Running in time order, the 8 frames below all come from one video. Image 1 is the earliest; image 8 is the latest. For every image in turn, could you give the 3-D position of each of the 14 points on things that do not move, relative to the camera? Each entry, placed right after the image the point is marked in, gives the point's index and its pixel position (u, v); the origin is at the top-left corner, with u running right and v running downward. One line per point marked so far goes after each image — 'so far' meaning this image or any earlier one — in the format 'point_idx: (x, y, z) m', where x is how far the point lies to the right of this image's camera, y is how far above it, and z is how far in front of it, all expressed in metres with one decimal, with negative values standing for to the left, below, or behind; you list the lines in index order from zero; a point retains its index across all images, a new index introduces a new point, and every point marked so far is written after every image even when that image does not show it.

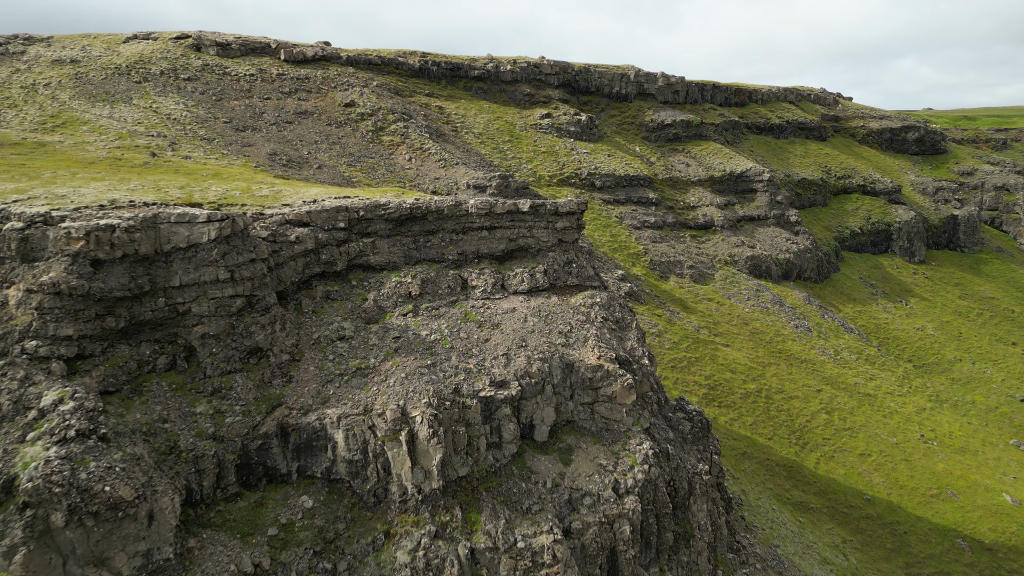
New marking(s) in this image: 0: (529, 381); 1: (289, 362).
0: (+0.5, -2.7, +19.9) m
1: (-6.1, -2.1, +19.1) m
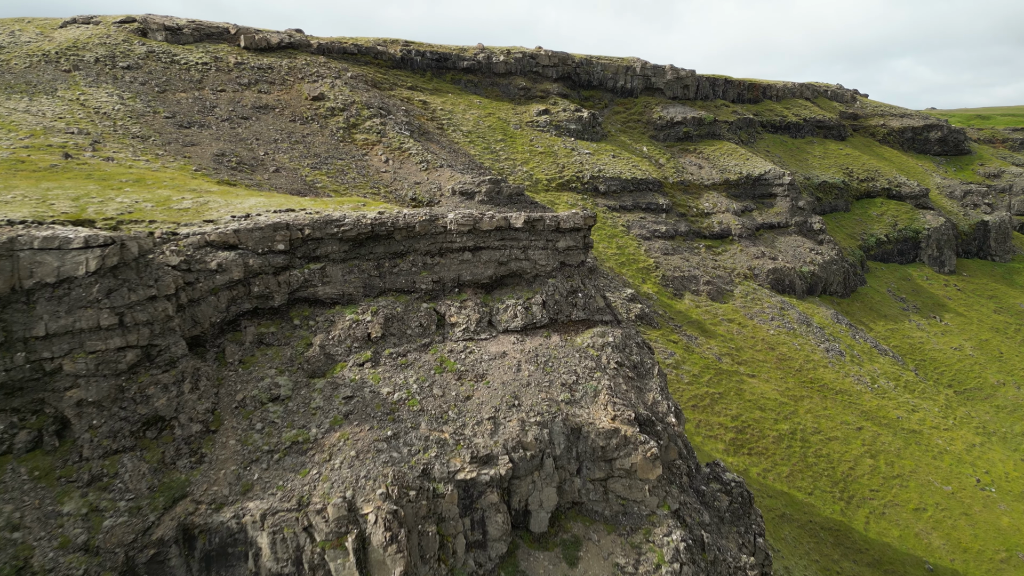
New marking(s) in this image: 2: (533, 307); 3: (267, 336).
0: (+0.2, -3.6, +15.1) m
1: (-6.4, -3.0, +14.2) m
2: (+0.6, -0.5, +18.4) m
3: (-5.7, -1.1, +16.2) m
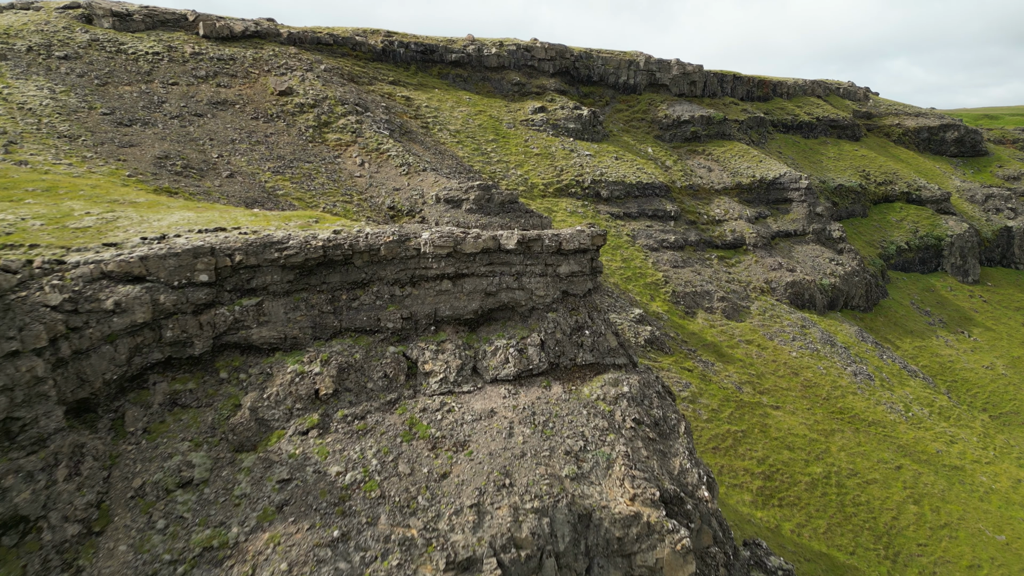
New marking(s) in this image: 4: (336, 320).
0: (+0.1, -4.4, +11.4) m
1: (-6.6, -3.8, +10.5) m
2: (+0.4, -1.3, +14.7) m
3: (-5.9, -1.9, +12.4) m
4: (-3.5, -0.6, +13.9) m
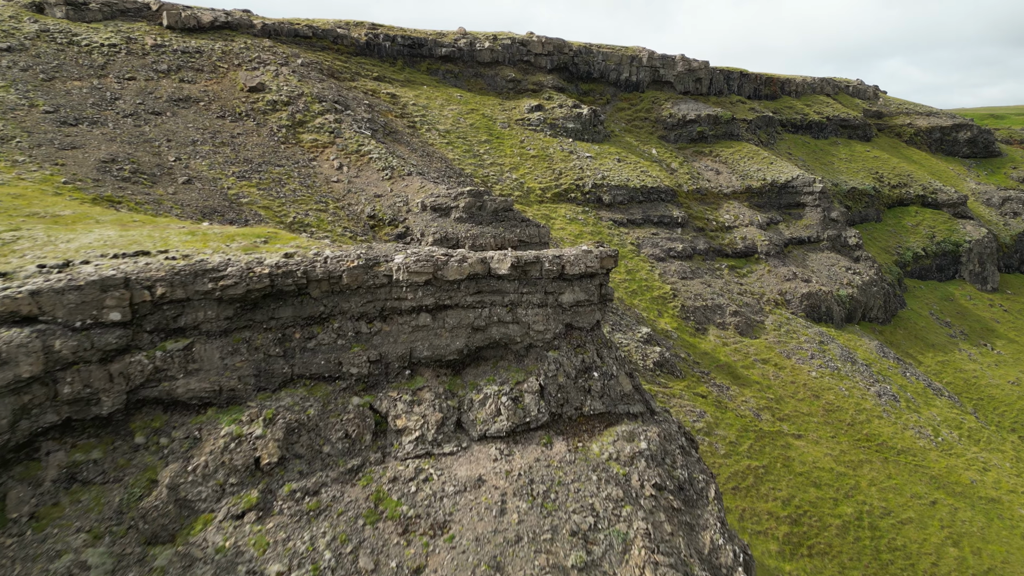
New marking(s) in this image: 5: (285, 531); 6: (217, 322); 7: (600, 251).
0: (0.0, -5.0, +8.7) m
1: (-6.7, -4.4, +7.8) m
2: (+0.2, -1.9, +12.1) m
3: (-6.0, -2.5, +9.8) m
4: (-3.7, -1.2, +11.2) m
5: (-3.1, -3.3, +9.6) m
6: (-4.6, -0.5, +11.0) m
7: (+1.7, +0.7, +13.7) m
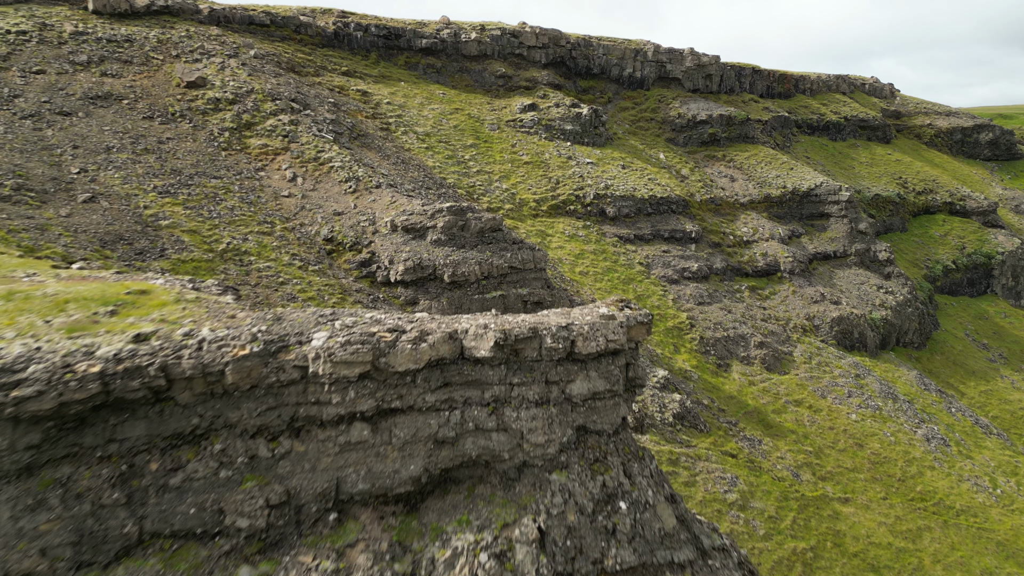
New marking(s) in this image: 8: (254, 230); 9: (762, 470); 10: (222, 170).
0: (-0.2, -6.1, +4.5) m
1: (-6.8, -5.5, +3.5) m
2: (0.0, -3.0, +7.9) m
3: (-6.2, -3.6, +5.5) m
4: (-3.8, -2.3, +7.0) m
5: (-3.3, -4.4, +5.4) m
6: (-4.8, -1.6, +6.7) m
7: (+1.5, -0.3, +9.5) m
8: (-6.8, +1.5, +17.9) m
9: (+7.2, -5.2, +19.9) m
10: (-8.3, +3.4, +19.8) m
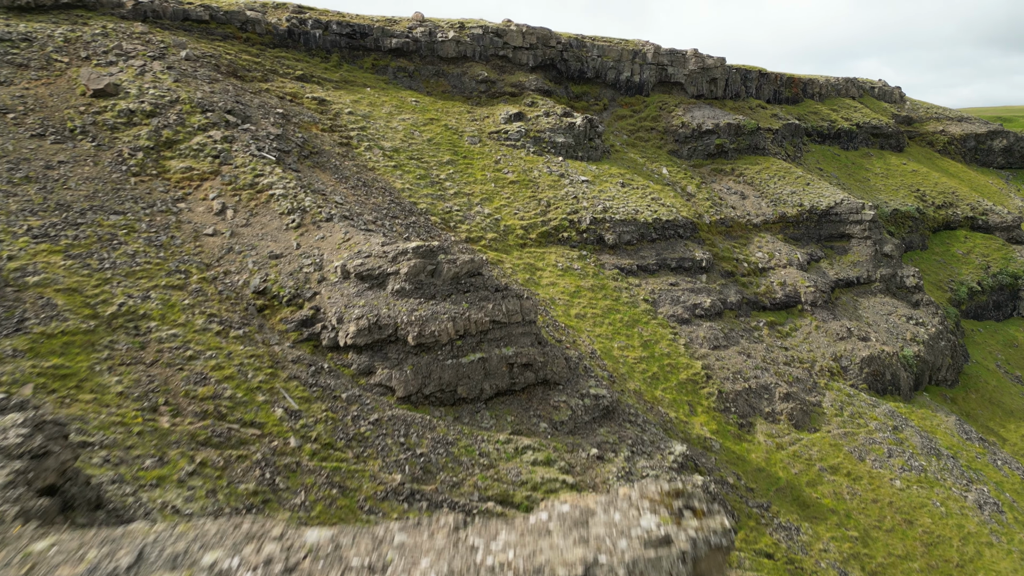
0: (-0.3, -7.5, +0.6) m
1: (-6.9, -6.9, -0.5) m
2: (-0.1, -4.3, +3.9) m
3: (-6.3, -5.0, +1.4) m
4: (-4.0, -3.7, +2.9) m
5: (-3.4, -5.8, +1.4) m
6: (-5.0, -3.0, +2.7) m
7: (+1.3, -1.7, +5.6) m
8: (-7.1, +0.1, +13.9) m
9: (+6.8, -6.5, +16.1) m
10: (-8.7, +1.9, +15.7) m
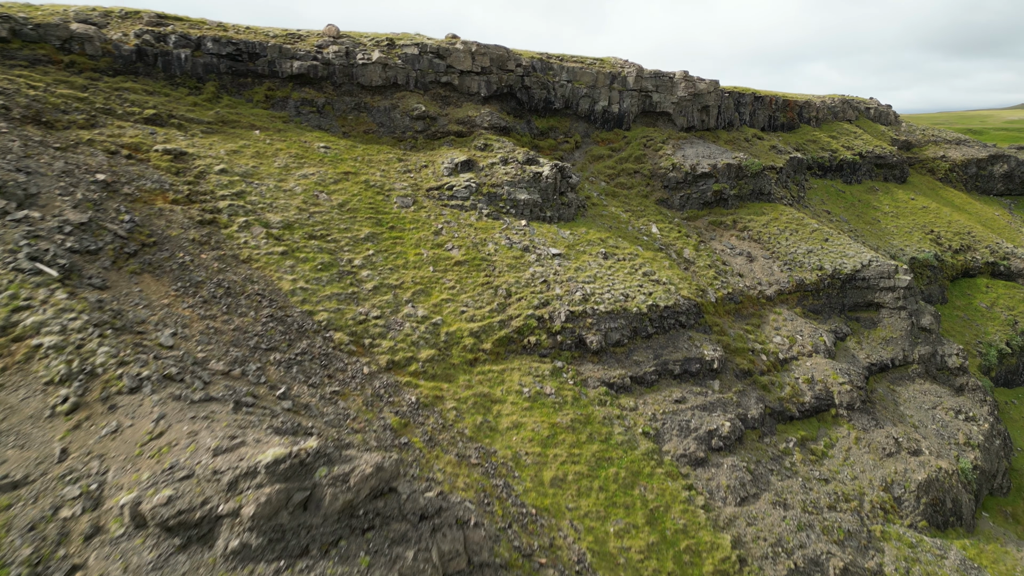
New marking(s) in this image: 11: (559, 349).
0: (-0.1, -10.6, -6.3) m
1: (-6.7, -10.1, -7.8) m
2: (-0.2, -7.5, -3.0) m
3: (-6.2, -8.2, -5.8) m
4: (-4.0, -6.9, -4.2) m
5: (-3.3, -8.9, -5.7) m
6: (-5.0, -6.1, -4.5) m
7: (+1.1, -4.8, -1.2) m
8: (-7.9, -3.1, +6.6) m
9: (+6.0, -9.6, +9.6) m
10: (-9.5, -1.3, +8.3) m
11: (+1.2, -1.6, +17.3) m
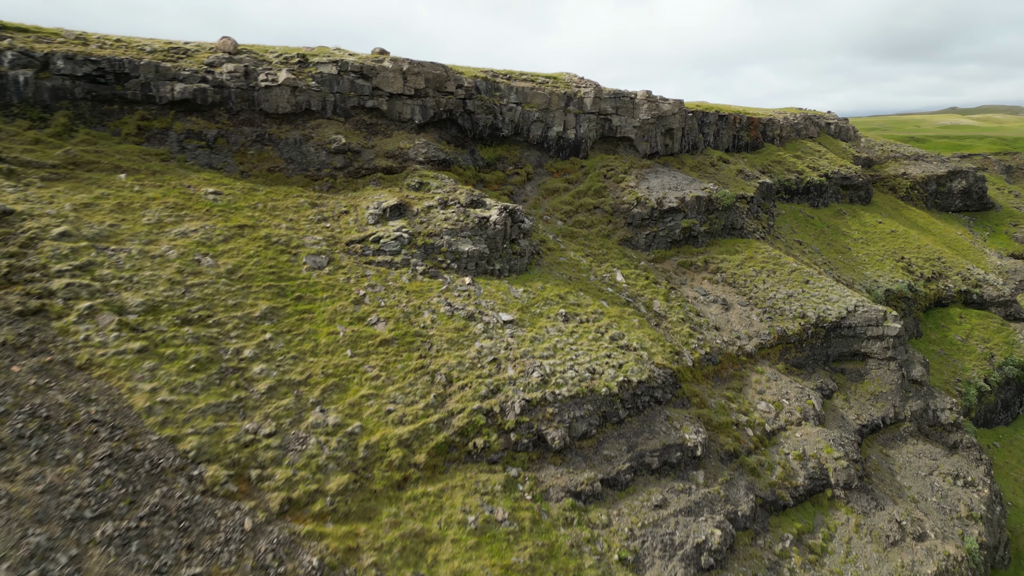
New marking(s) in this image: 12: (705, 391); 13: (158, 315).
0: (+0.5, -12.3, -9.9) m
1: (-5.9, -11.9, -11.8) m
2: (+0.2, -9.2, -6.5) m
3: (-5.6, -10.0, -9.8) m
4: (-3.6, -8.6, -8.0) m
5: (-2.7, -10.7, -9.5) m
6: (-4.5, -7.9, -8.4) m
7: (+1.3, -6.5, -4.7) m
8: (-8.2, -4.9, +2.4) m
9: (+5.4, -11.3, +6.4) m
10: (-10.0, -3.2, +4.0) m
11: (0.0, -3.3, +13.8) m
12: (+5.2, -2.8, +18.7) m
13: (-6.4, -0.5, +12.4) m
